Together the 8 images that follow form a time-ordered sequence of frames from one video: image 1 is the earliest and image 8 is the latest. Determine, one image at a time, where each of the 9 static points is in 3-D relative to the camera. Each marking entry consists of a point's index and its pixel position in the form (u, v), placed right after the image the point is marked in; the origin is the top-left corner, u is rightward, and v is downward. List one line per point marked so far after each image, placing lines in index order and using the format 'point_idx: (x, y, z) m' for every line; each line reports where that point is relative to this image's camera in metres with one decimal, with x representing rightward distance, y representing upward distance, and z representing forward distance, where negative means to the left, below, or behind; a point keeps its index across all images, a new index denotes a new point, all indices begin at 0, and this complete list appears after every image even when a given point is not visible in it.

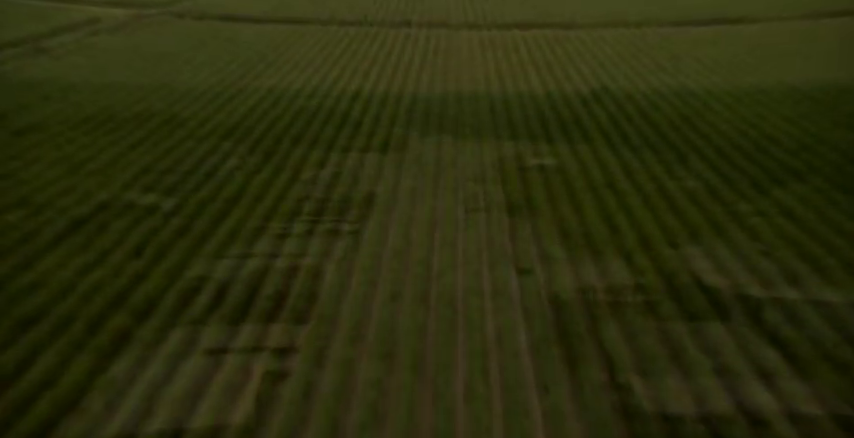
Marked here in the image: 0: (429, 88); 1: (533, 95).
0: (+0.2, +4.7, +16.8) m
1: (+3.8, +4.4, +16.1) m
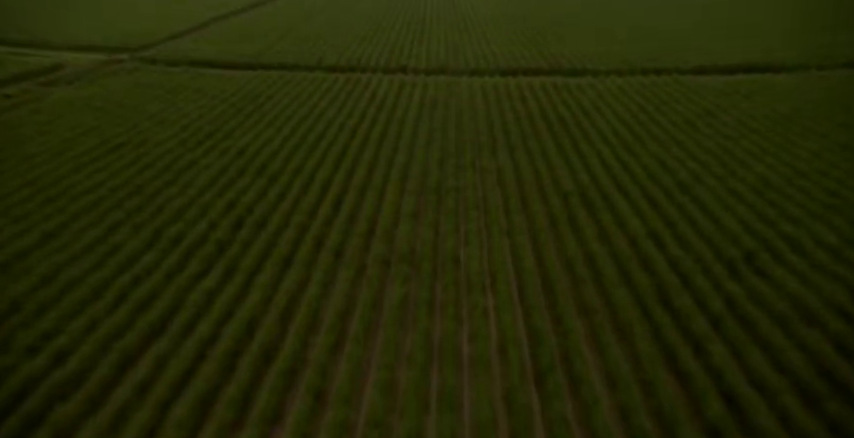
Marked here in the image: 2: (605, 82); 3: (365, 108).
0: (+0.1, +2.4, +14.6) m
1: (+3.7, +2.1, +14.0) m
2: (+7.2, +5.6, +19.7) m
3: (-2.3, +4.1, +17.6) m
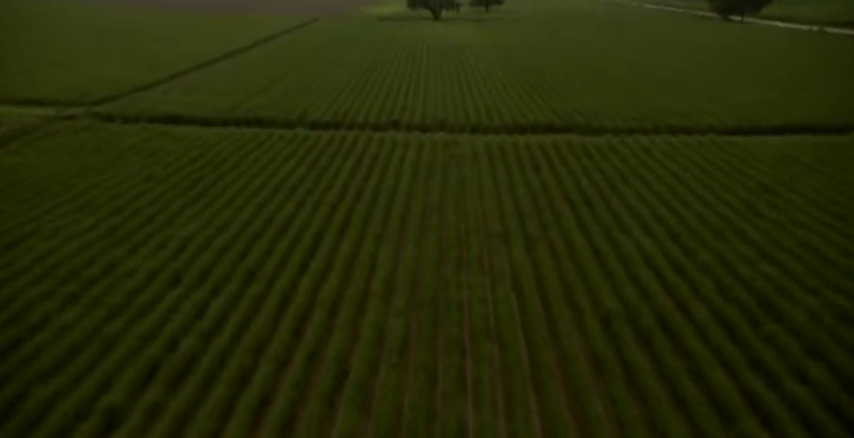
0: (0.0, -0.1, +11.9) m
1: (+3.5, -0.3, +11.2) m
2: (+7.0, +2.7, +17.2) m
3: (-2.4, +1.4, +15.0) m
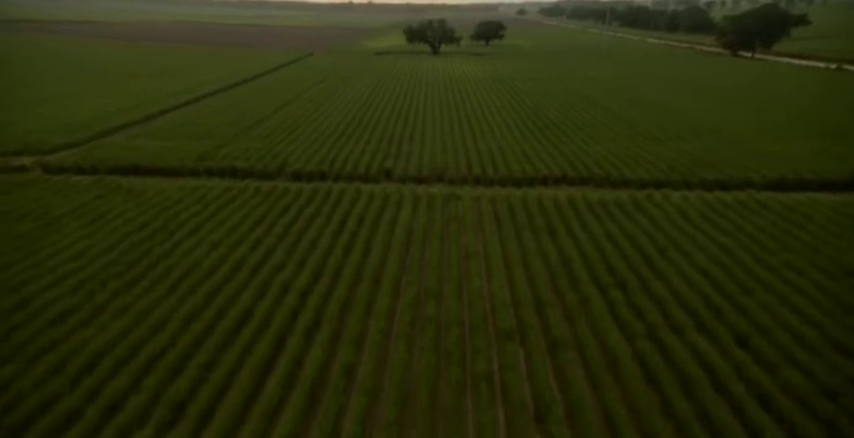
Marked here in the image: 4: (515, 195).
0: (-0.1, -1.8, +9.4) m
1: (+3.4, -2.0, +8.7) m
2: (+6.9, +0.6, +14.9) m
3: (-2.5, -0.5, +12.6) m
4: (+3.0, +0.9, +16.2) m
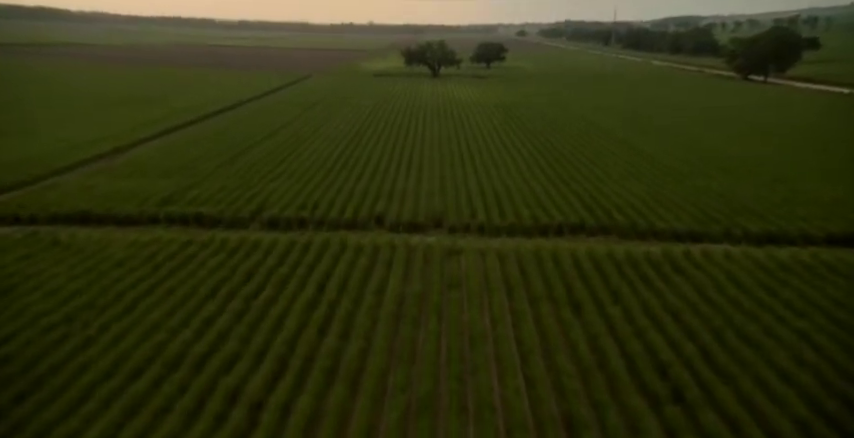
0: (-0.2, -3.2, +6.9) m
1: (+3.3, -3.4, +6.2) m
2: (+6.8, -0.9, +12.5) m
3: (-2.6, -2.0, +10.1) m
4: (+2.9, -0.8, +13.7) m
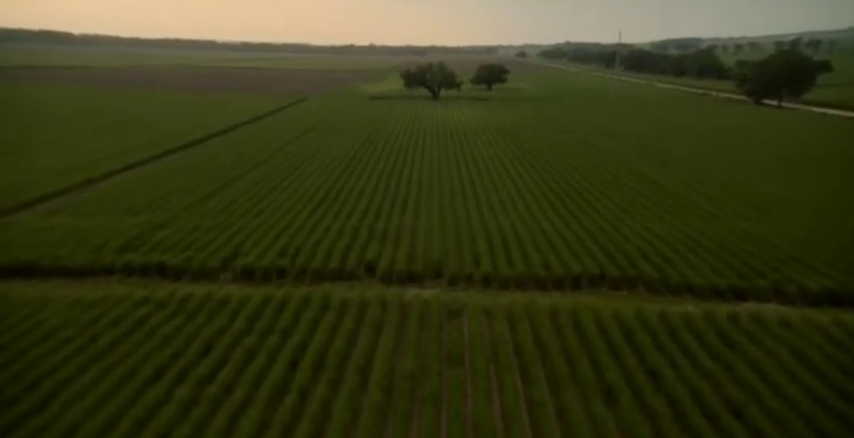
0: (-0.3, -4.2, +4.8) m
1: (+3.2, -4.3, +4.1) m
2: (+6.7, -2.2, +10.4) m
3: (-2.7, -3.2, +8.0) m
4: (+2.8, -2.1, +11.7) m
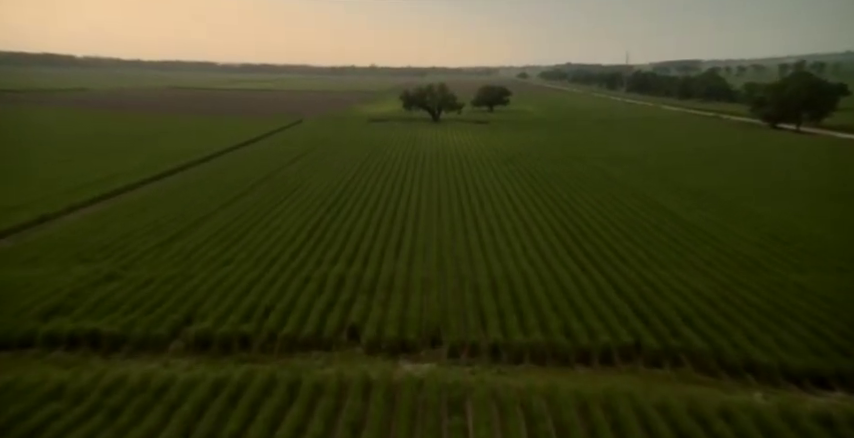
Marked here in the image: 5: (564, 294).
0: (-0.5, -5.2, +2.2) m
1: (+3.1, -5.3, +1.5) m
2: (+6.6, -3.4, +8.0) m
3: (-2.8, -4.2, +5.5) m
4: (+2.7, -3.3, +9.2) m
5: (+3.8, -1.9, +13.3) m
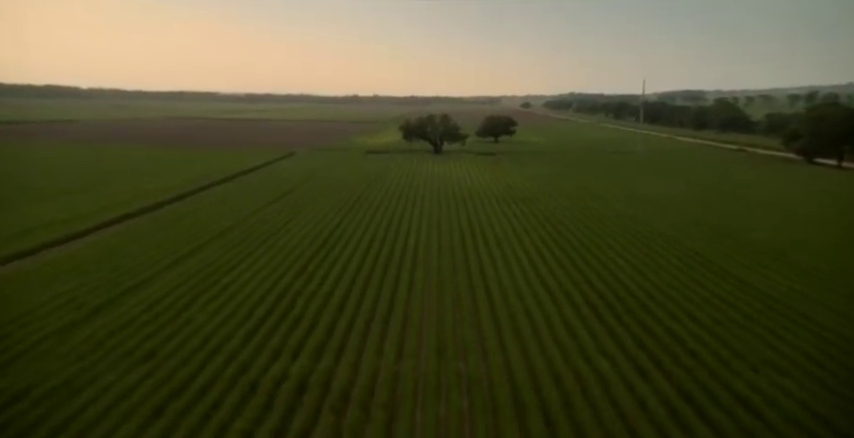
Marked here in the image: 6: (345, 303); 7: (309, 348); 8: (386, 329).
0: (-0.6, -6.2, -2.0) m
1: (+2.9, -6.3, -2.7) m
2: (+6.5, -4.7, +3.8) m
3: (-3.0, -5.4, +1.4) m
4: (+2.5, -4.7, +5.1) m
5: (+3.7, -3.6, +9.2) m
6: (-2.7, -2.2, +17.1) m
7: (-3.0, -2.9, +12.7) m
8: (-1.1, -2.6, +14.5) m
